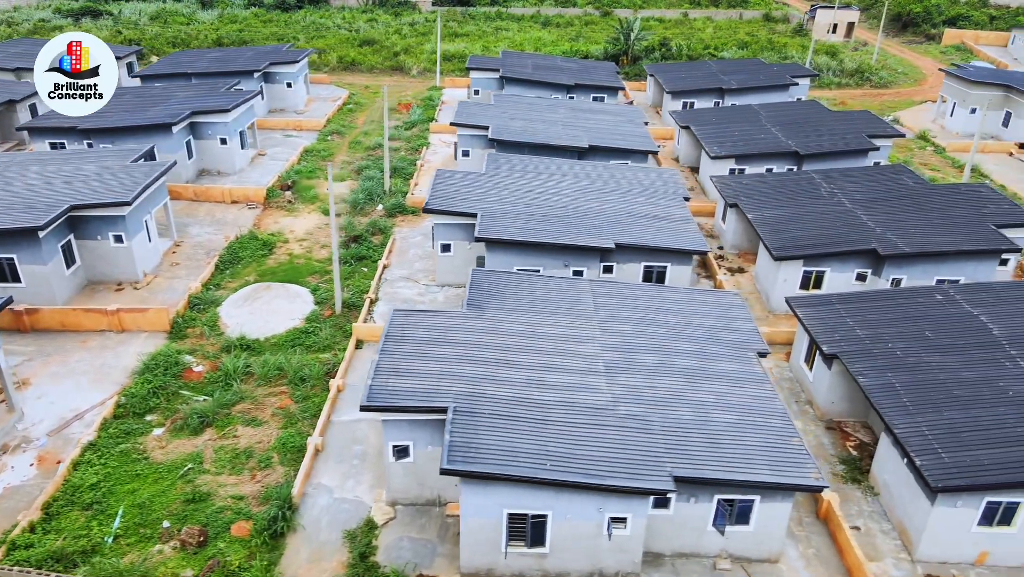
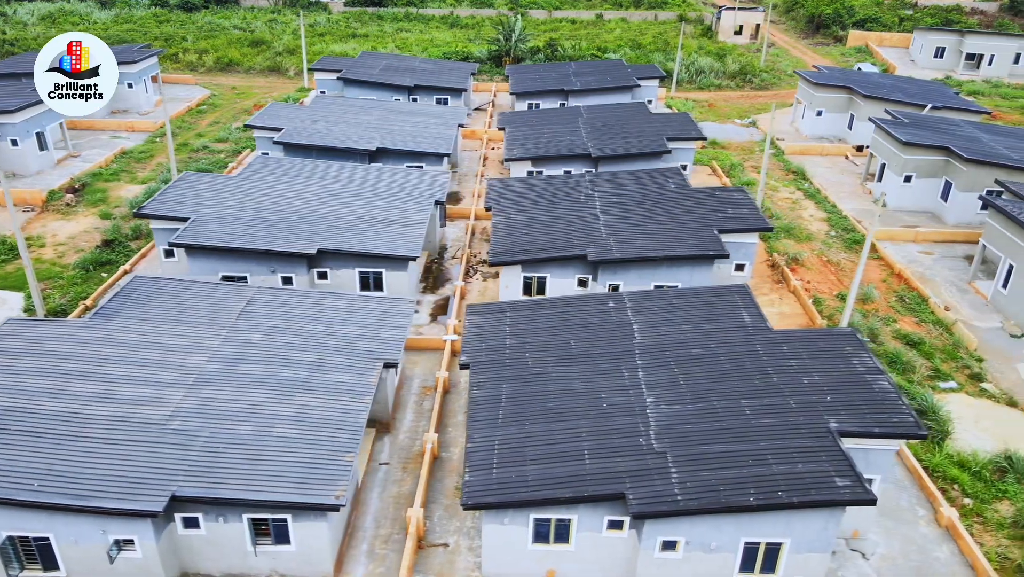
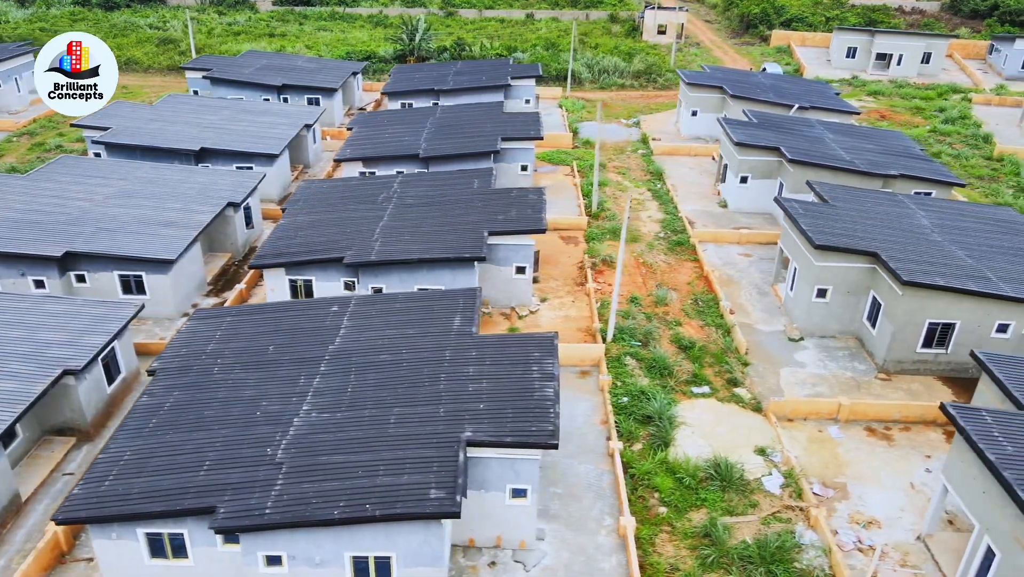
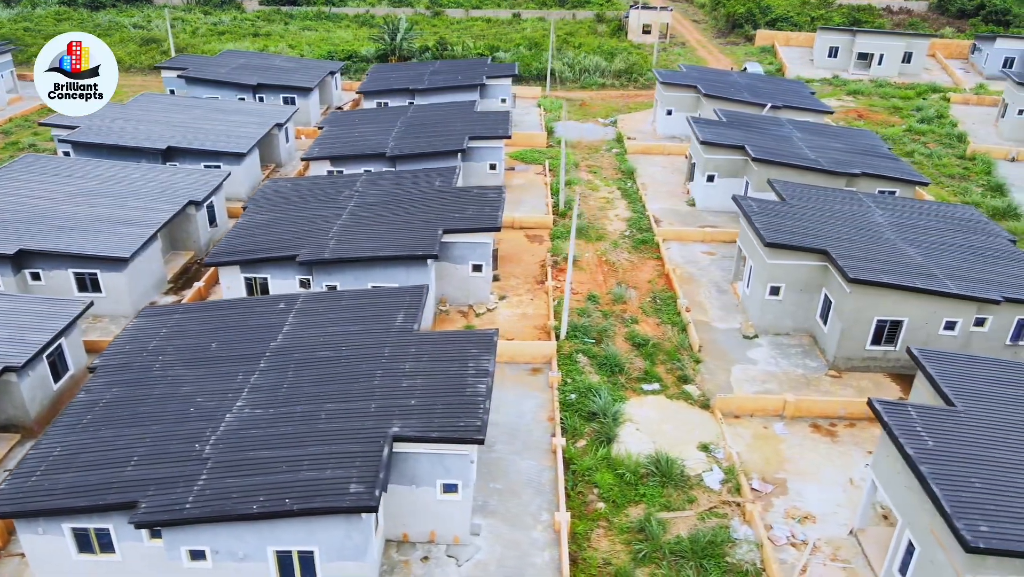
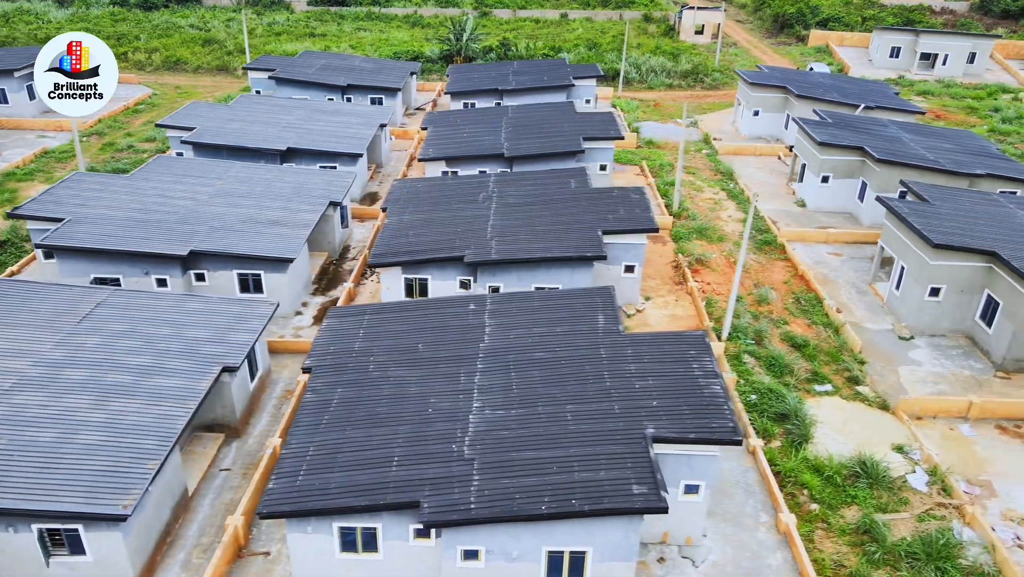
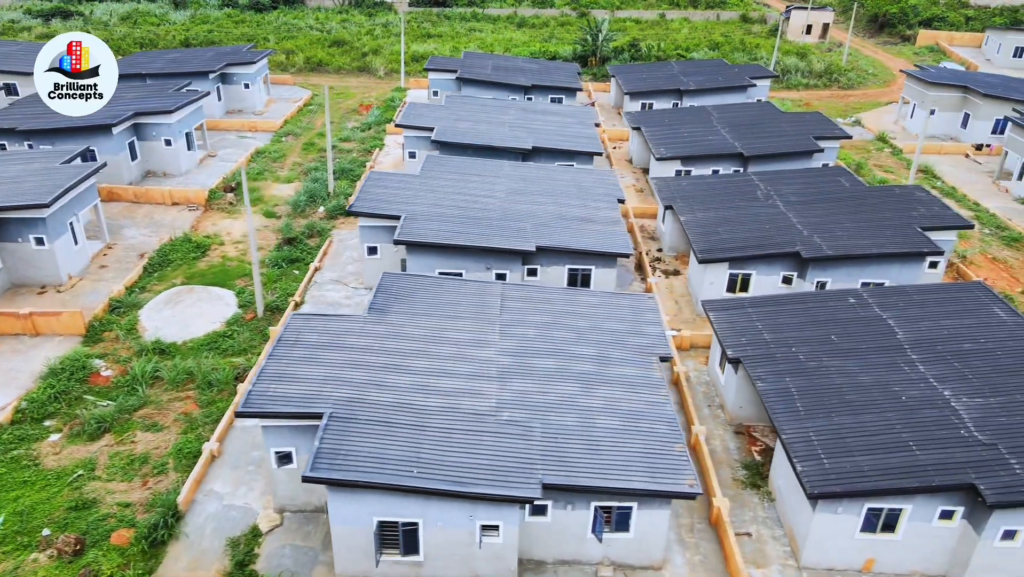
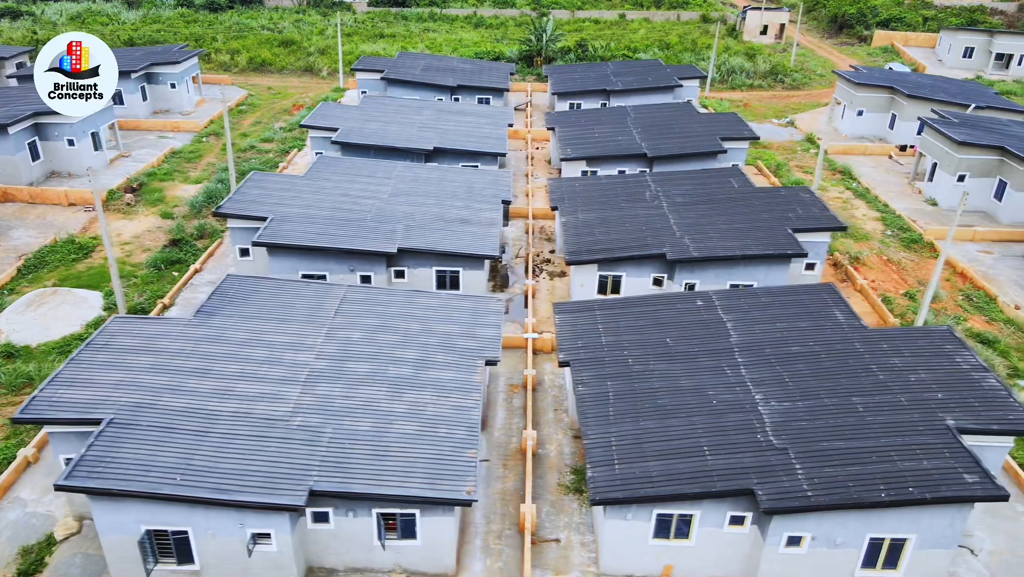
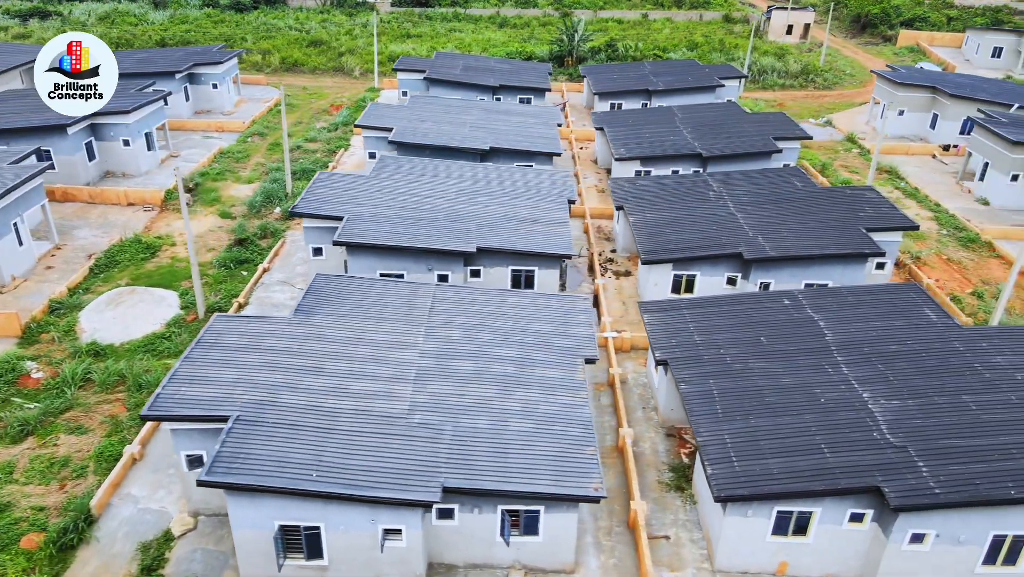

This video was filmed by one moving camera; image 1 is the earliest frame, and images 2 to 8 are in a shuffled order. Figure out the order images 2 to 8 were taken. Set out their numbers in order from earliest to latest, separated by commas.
6, 8, 7, 2, 5, 3, 4
